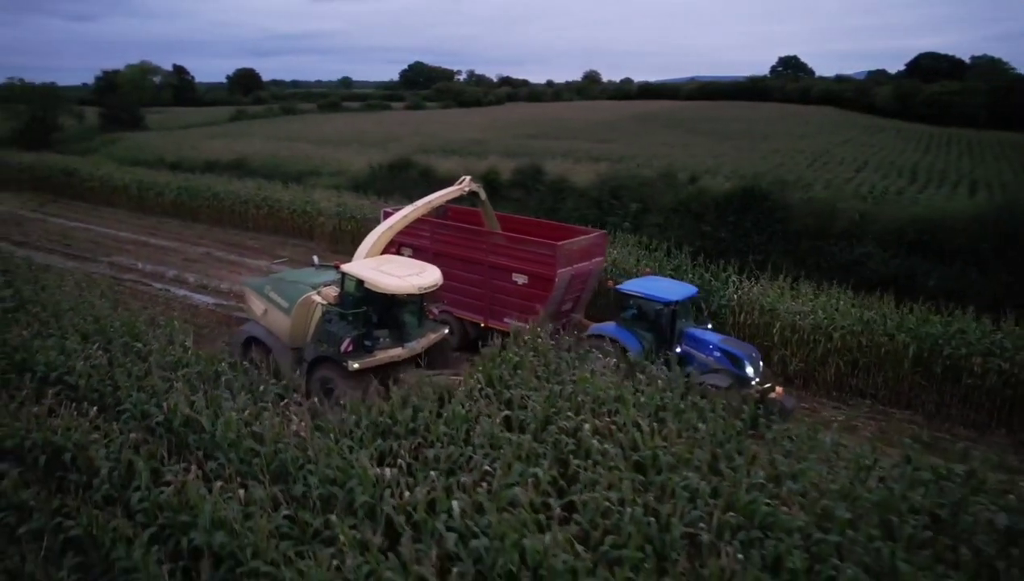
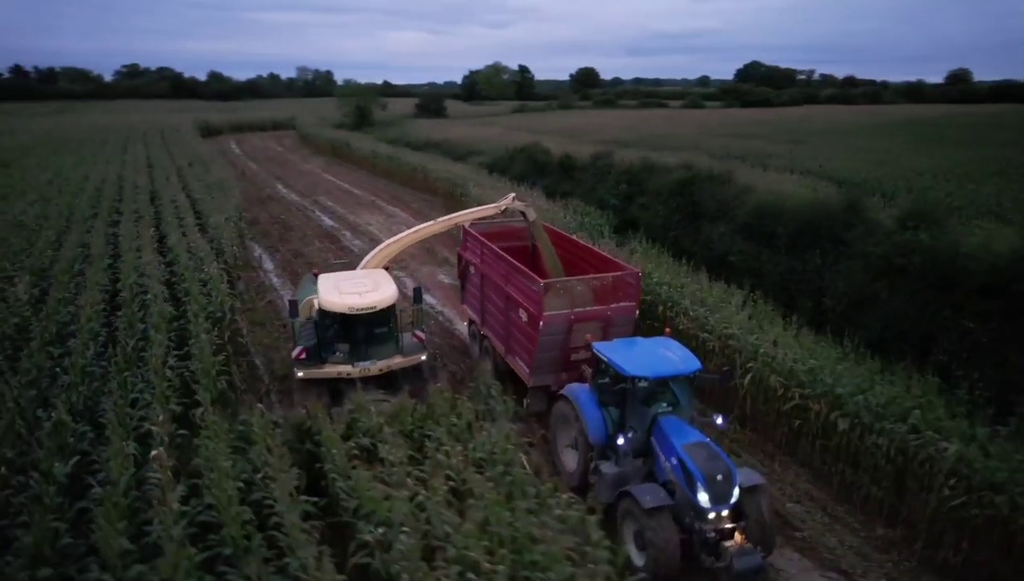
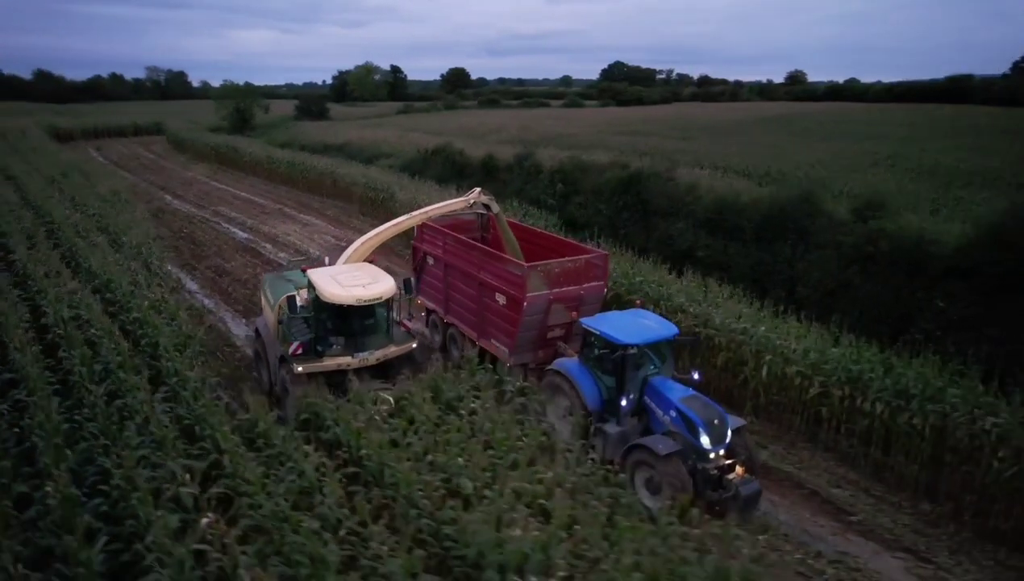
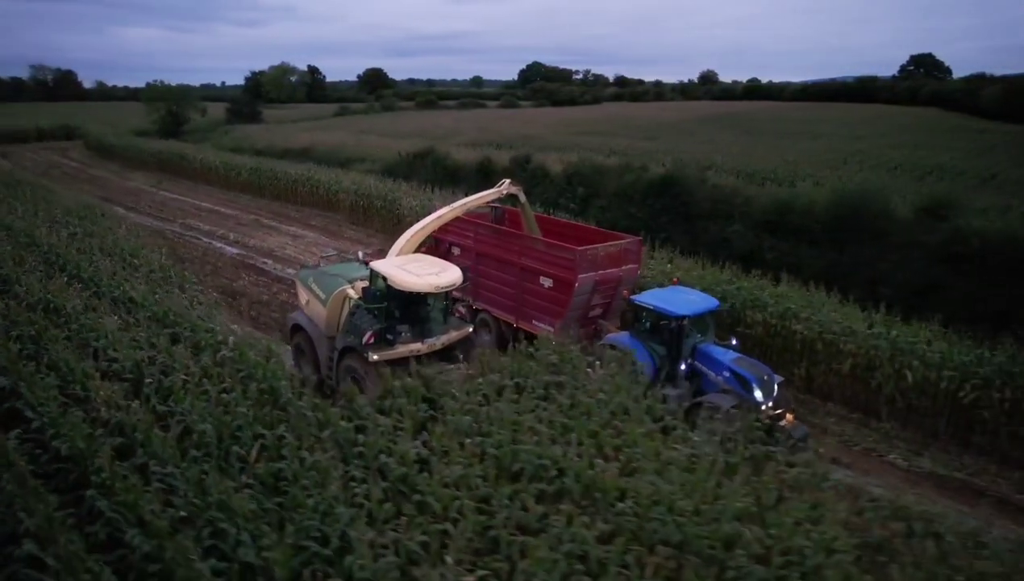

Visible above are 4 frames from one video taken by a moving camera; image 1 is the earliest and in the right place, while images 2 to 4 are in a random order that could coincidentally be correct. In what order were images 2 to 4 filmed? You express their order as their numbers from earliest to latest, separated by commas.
4, 3, 2
